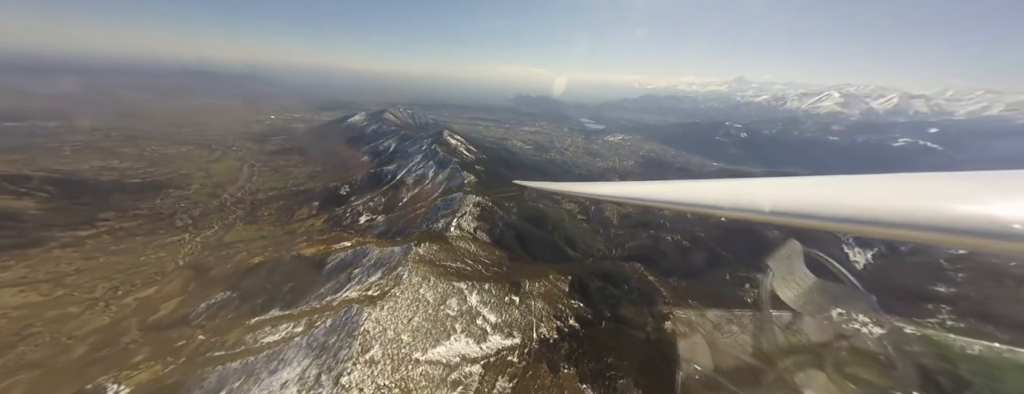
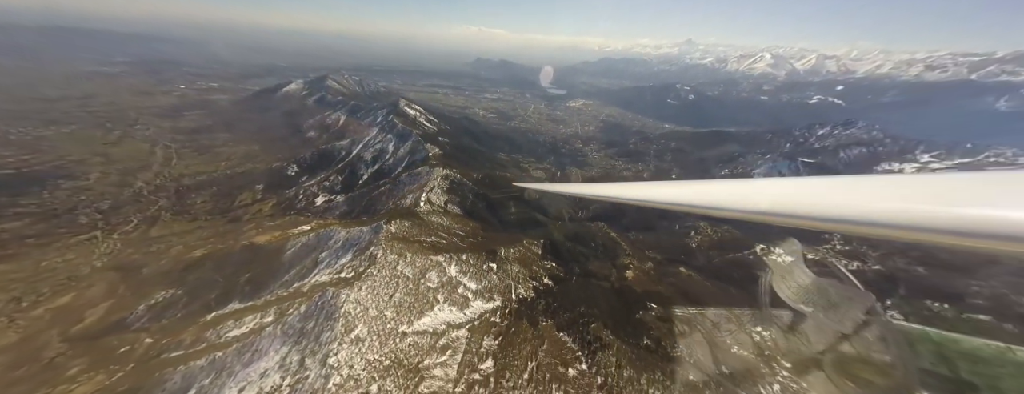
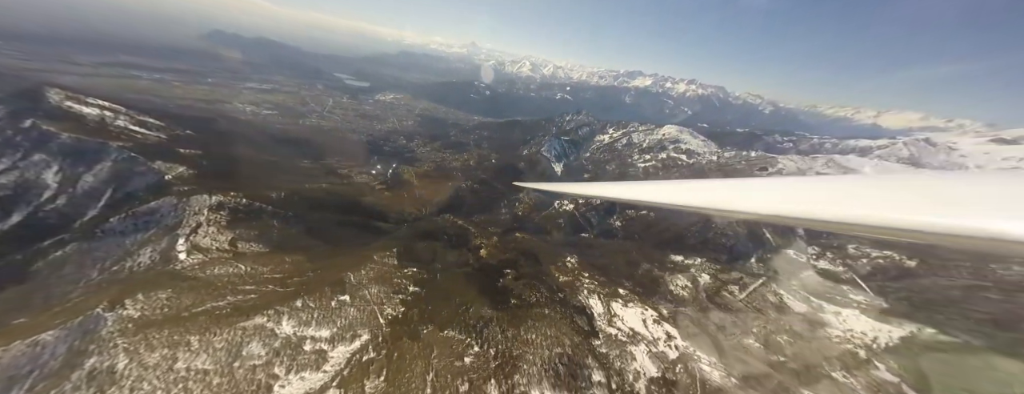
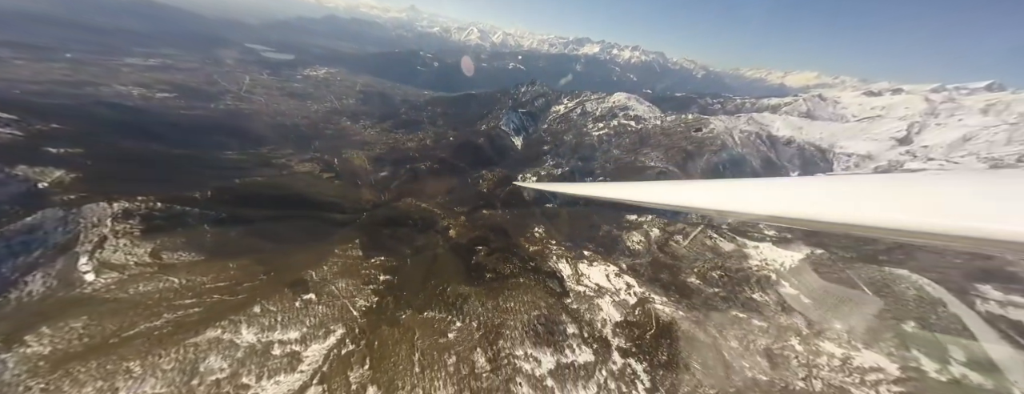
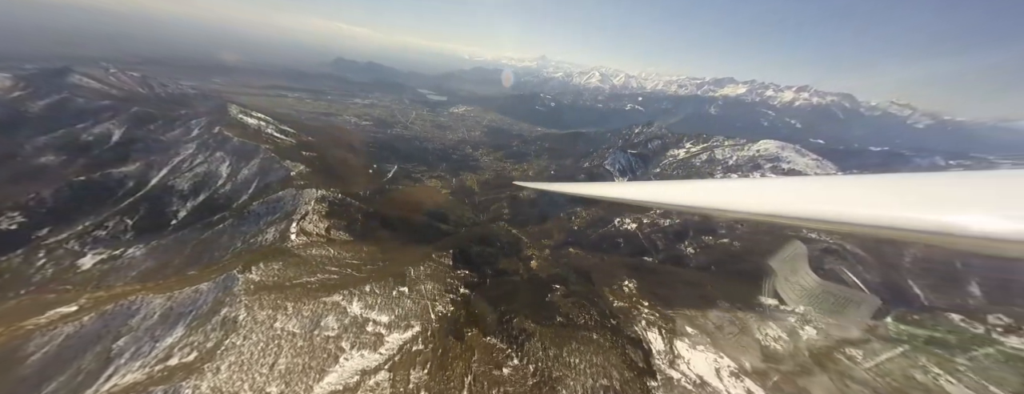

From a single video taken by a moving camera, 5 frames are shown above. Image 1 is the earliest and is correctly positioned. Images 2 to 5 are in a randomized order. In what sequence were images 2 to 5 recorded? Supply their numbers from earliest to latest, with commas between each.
2, 5, 3, 4
